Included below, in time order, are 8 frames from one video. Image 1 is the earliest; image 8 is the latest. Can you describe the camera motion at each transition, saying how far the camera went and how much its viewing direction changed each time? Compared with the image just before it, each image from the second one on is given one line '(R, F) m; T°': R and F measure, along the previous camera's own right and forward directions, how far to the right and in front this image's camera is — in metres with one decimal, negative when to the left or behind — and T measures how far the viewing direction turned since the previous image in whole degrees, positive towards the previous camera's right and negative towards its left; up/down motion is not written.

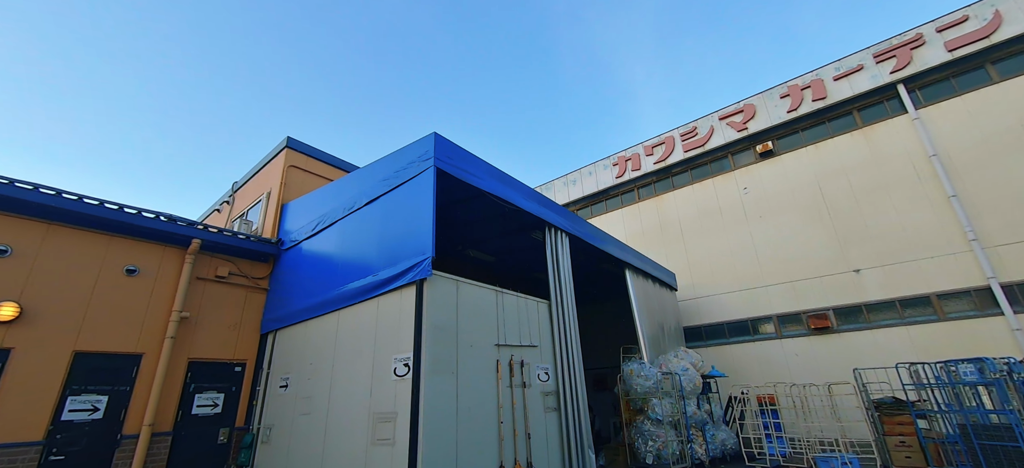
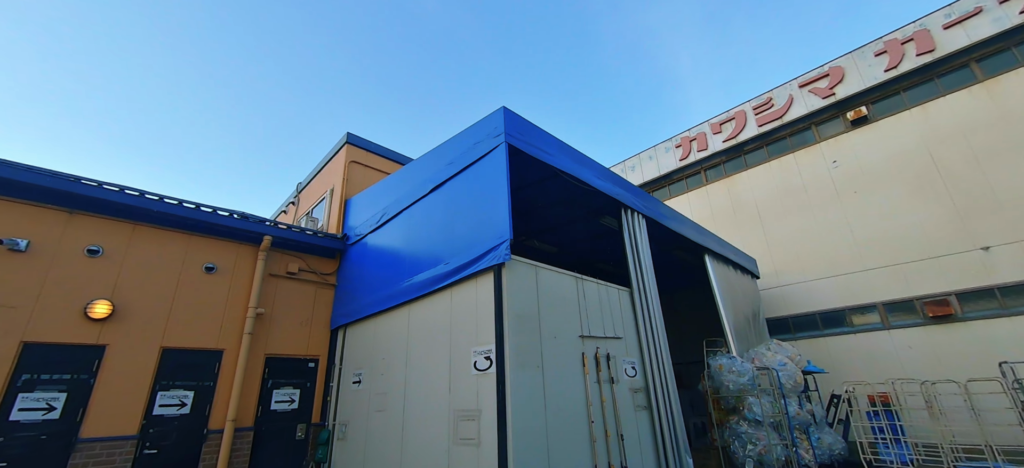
(-0.3, +0.4) m; -6°
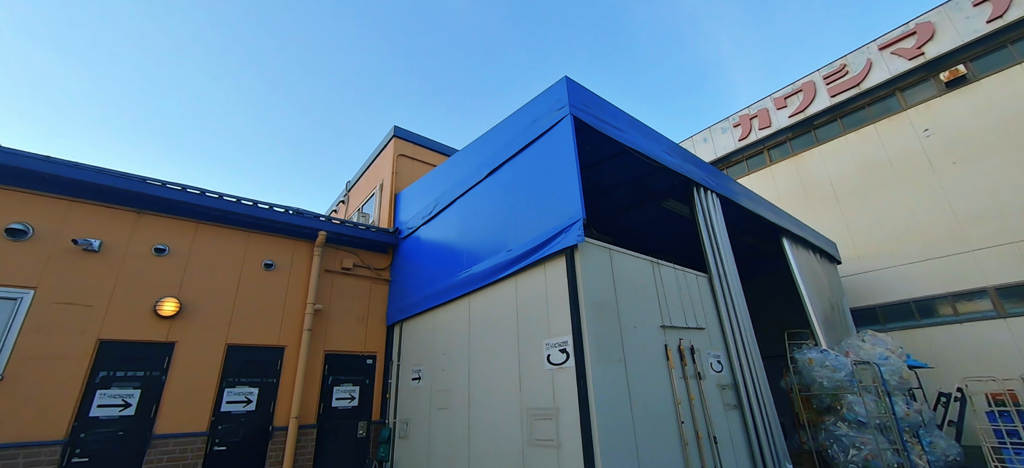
(-0.2, +0.4) m; -5°
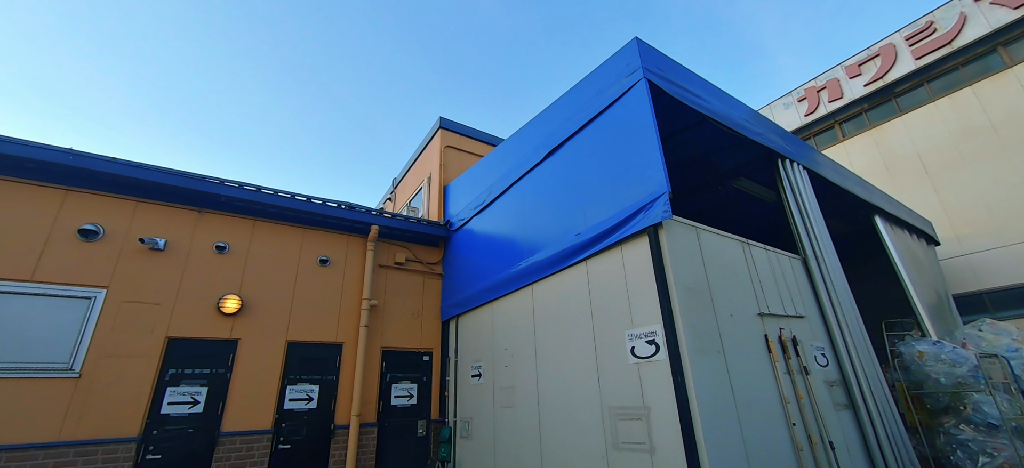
(-0.2, +0.4) m; -5°
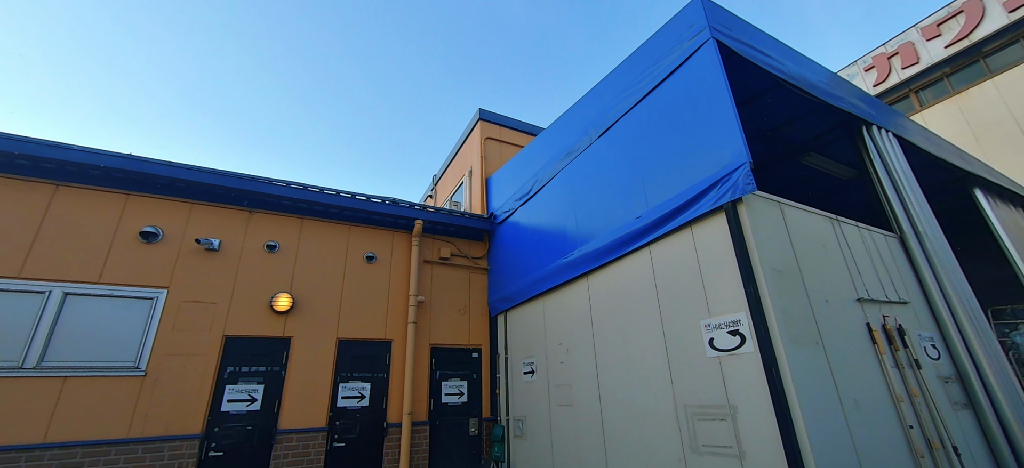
(-0.1, +0.3) m; -5°
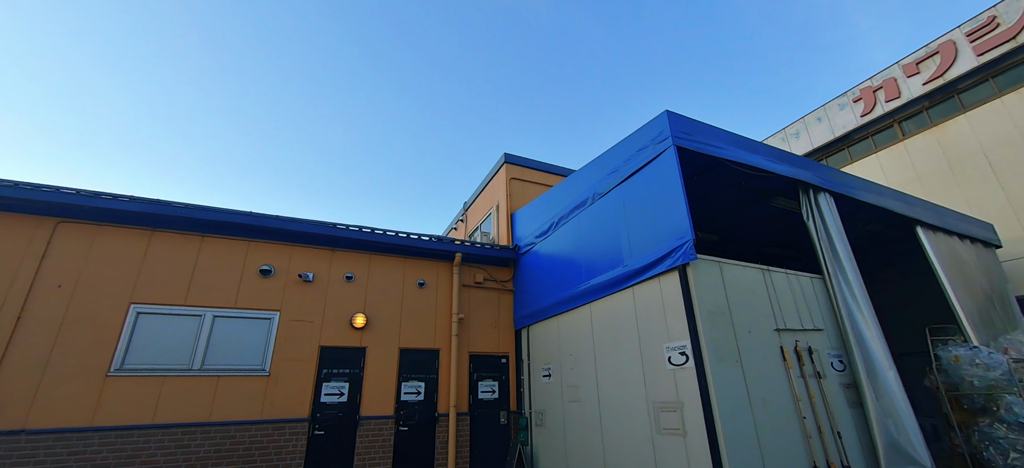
(-0.1, -1.5) m; -2°
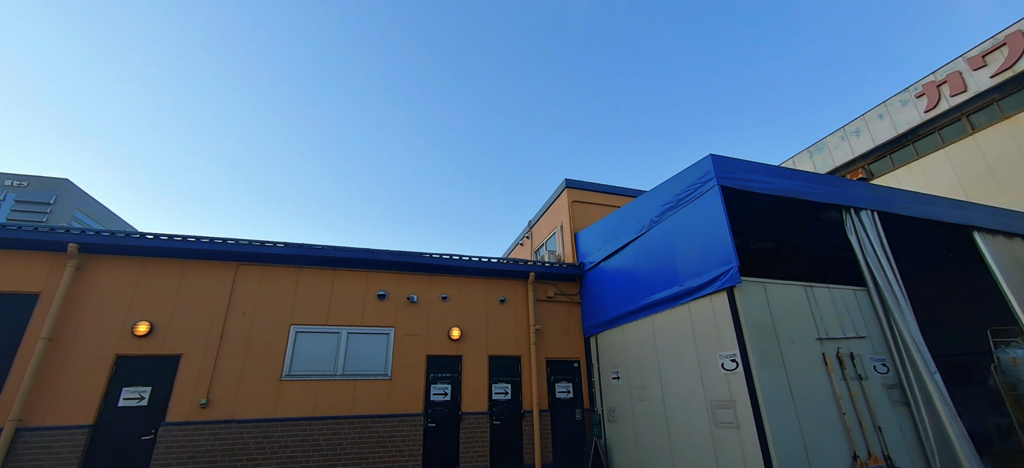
(-0.2, -1.1) m; -7°
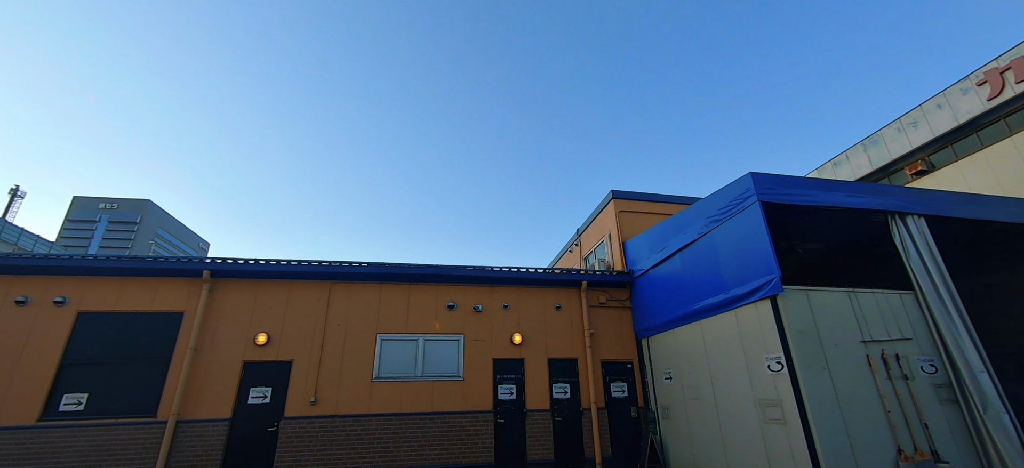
(-0.2, -0.8) m; -5°
